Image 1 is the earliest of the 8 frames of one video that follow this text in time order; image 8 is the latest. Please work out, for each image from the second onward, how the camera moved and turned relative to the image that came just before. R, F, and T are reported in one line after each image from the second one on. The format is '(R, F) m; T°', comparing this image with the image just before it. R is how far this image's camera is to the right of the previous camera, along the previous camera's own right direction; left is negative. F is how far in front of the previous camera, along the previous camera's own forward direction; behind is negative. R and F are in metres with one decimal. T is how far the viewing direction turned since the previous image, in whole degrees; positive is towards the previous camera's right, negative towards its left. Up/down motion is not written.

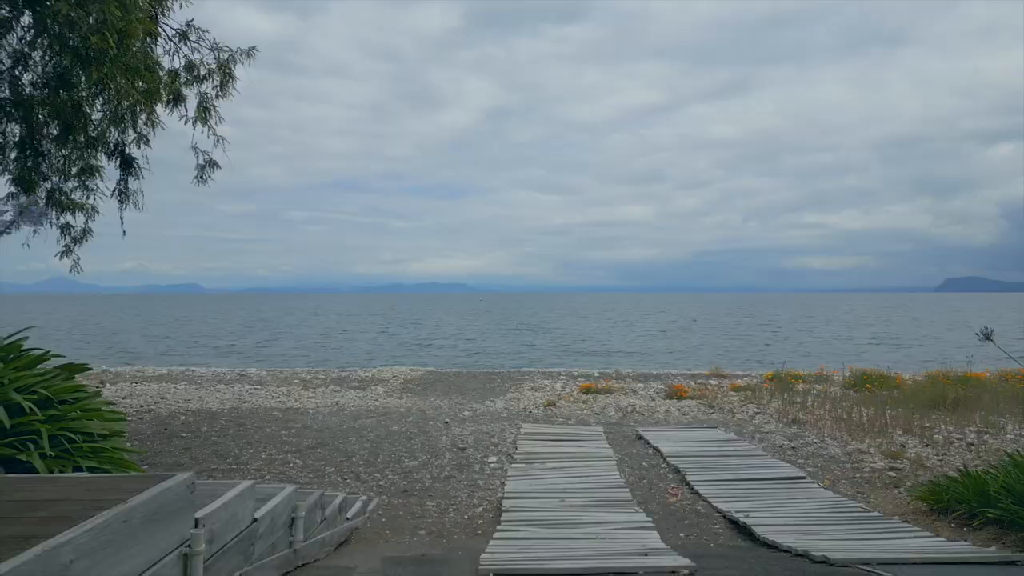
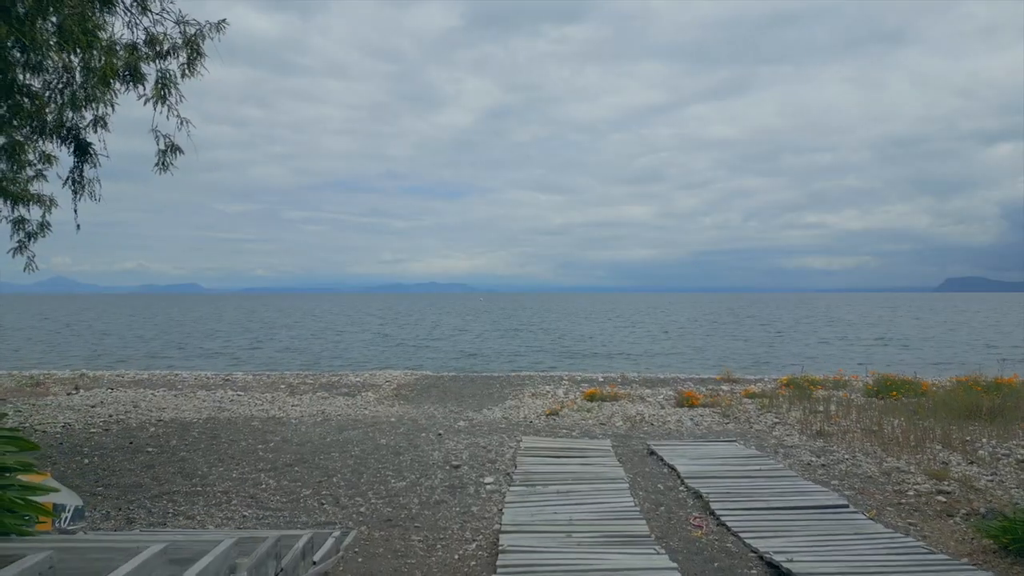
(0.0, +1.2) m; 0°
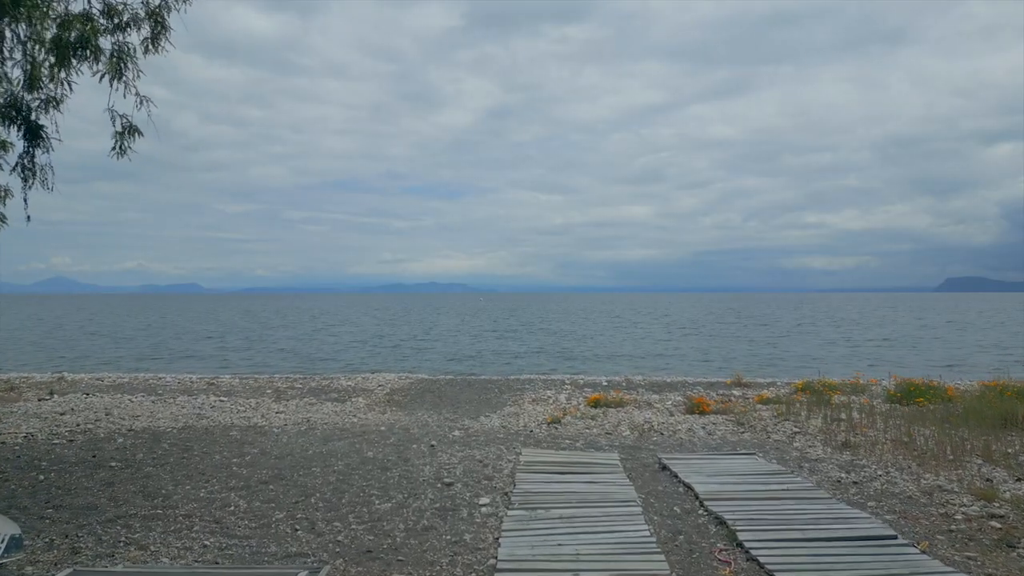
(0.0, +1.1) m; 0°
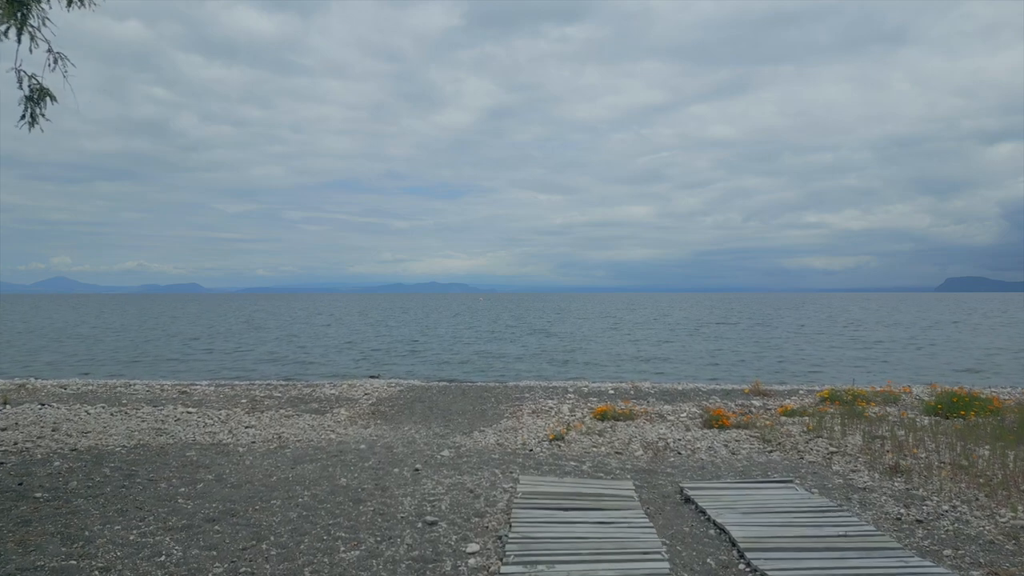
(+0.1, +1.6) m; 0°
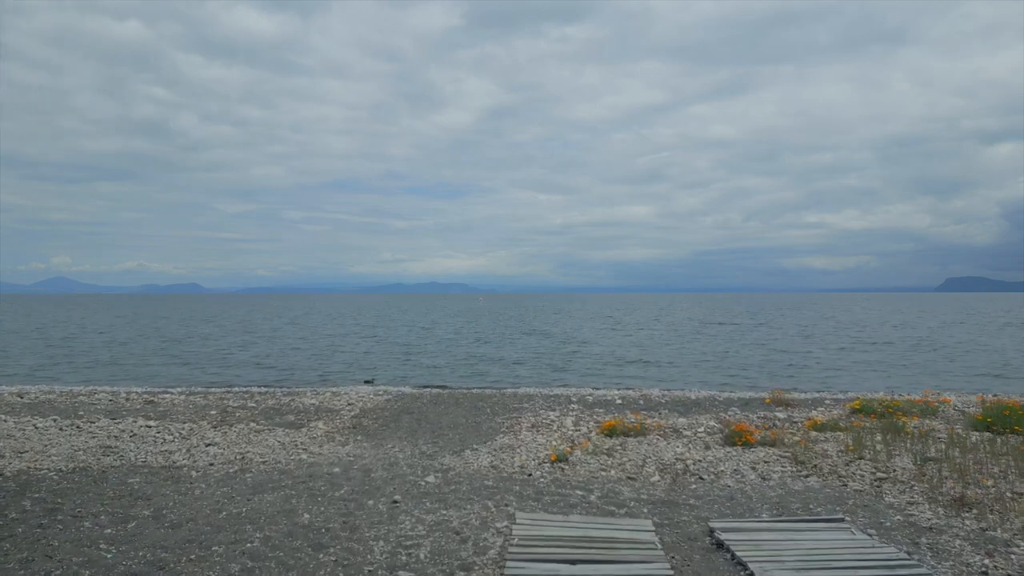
(+0.1, +1.6) m; 0°
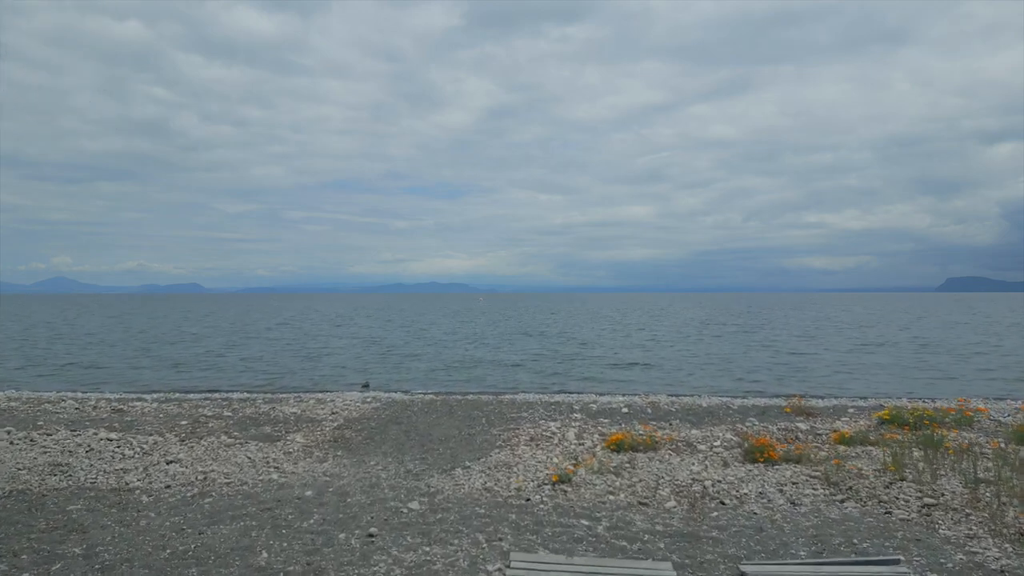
(+0.1, +1.3) m; 0°
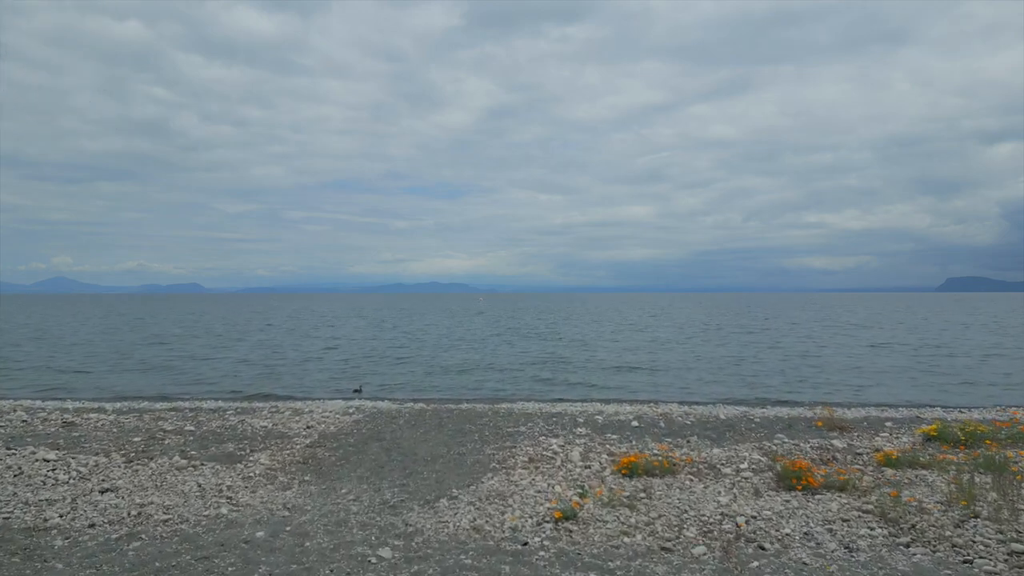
(+0.1, +1.6) m; 0°
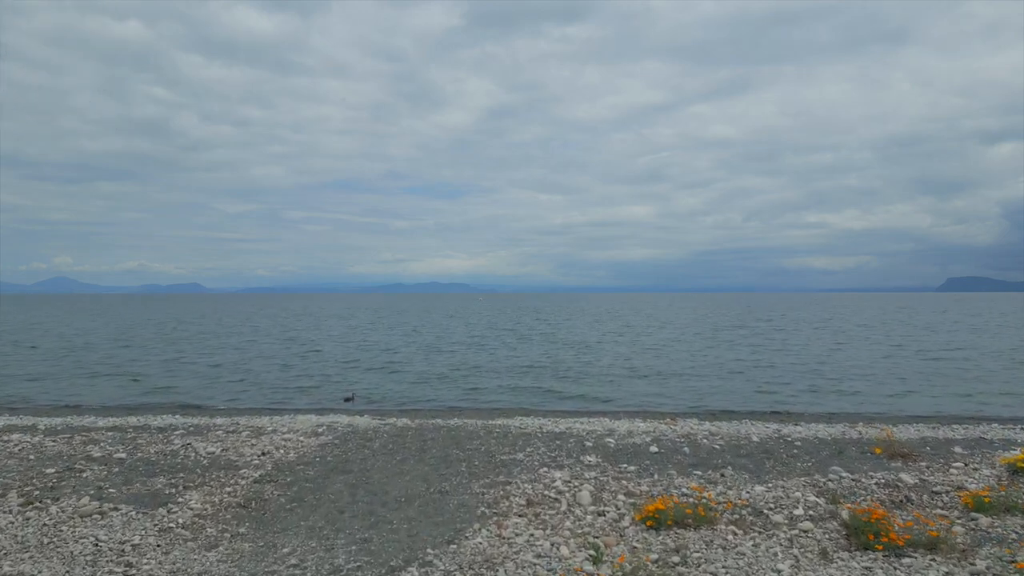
(+0.1, +2.2) m; 0°
